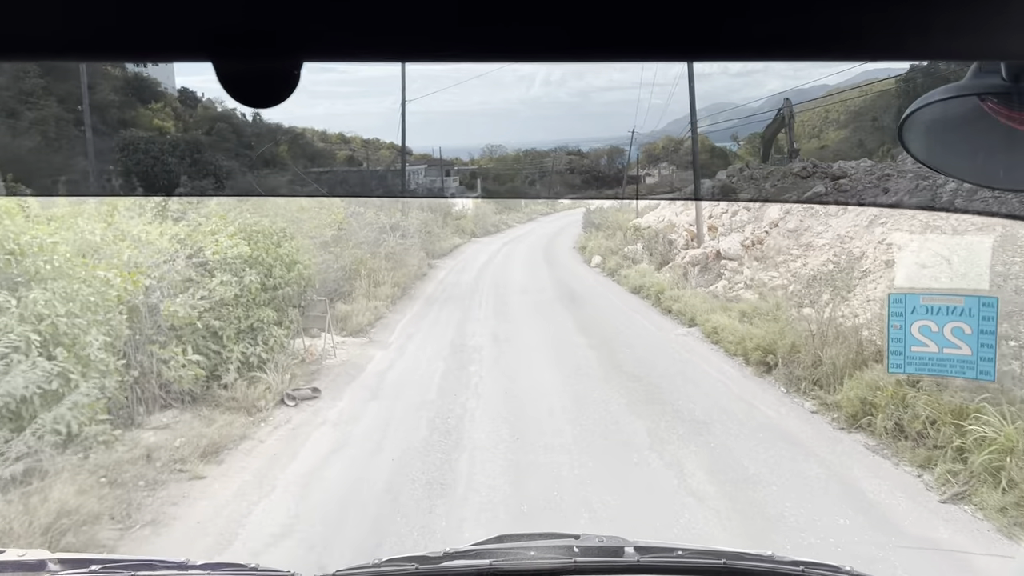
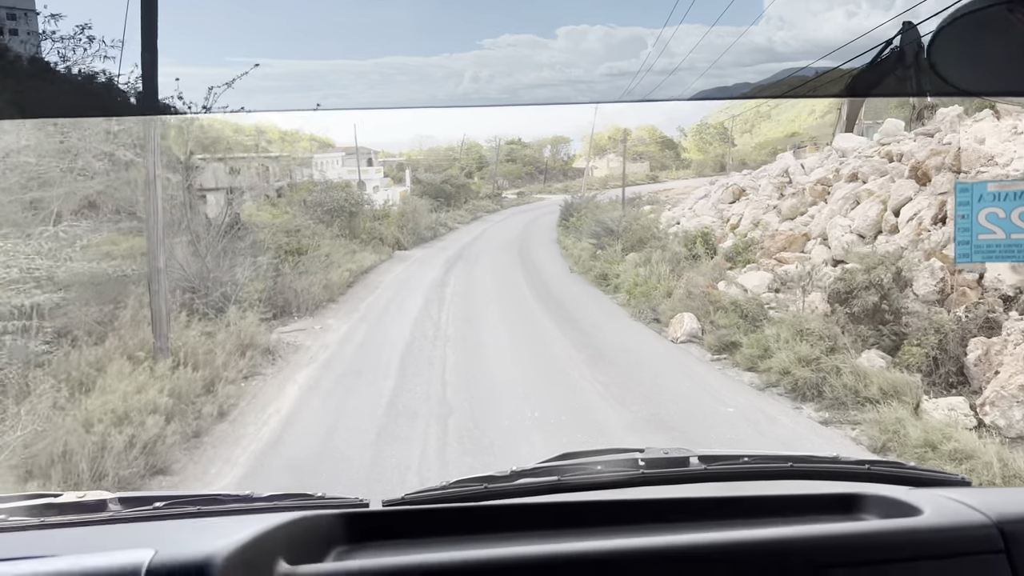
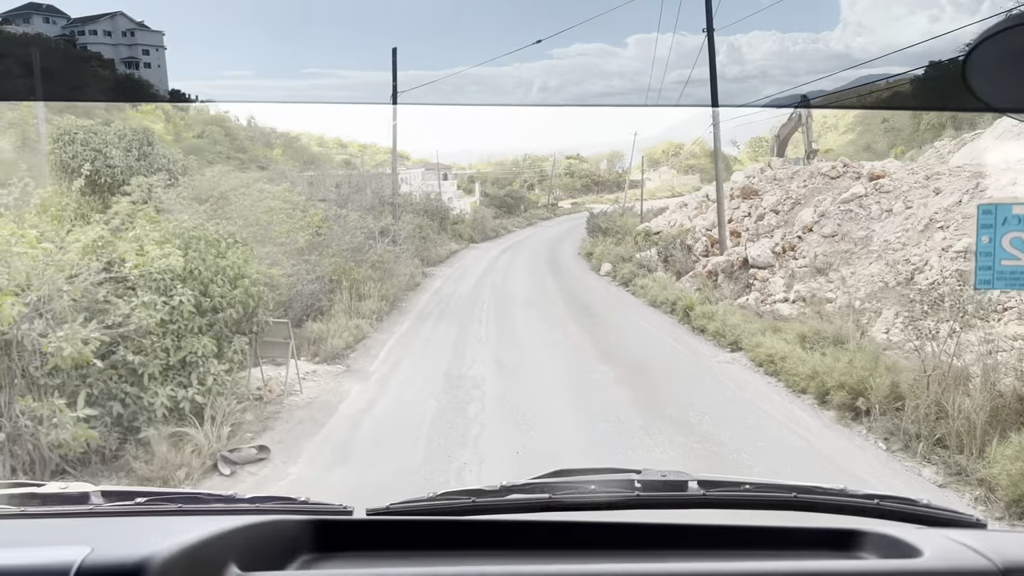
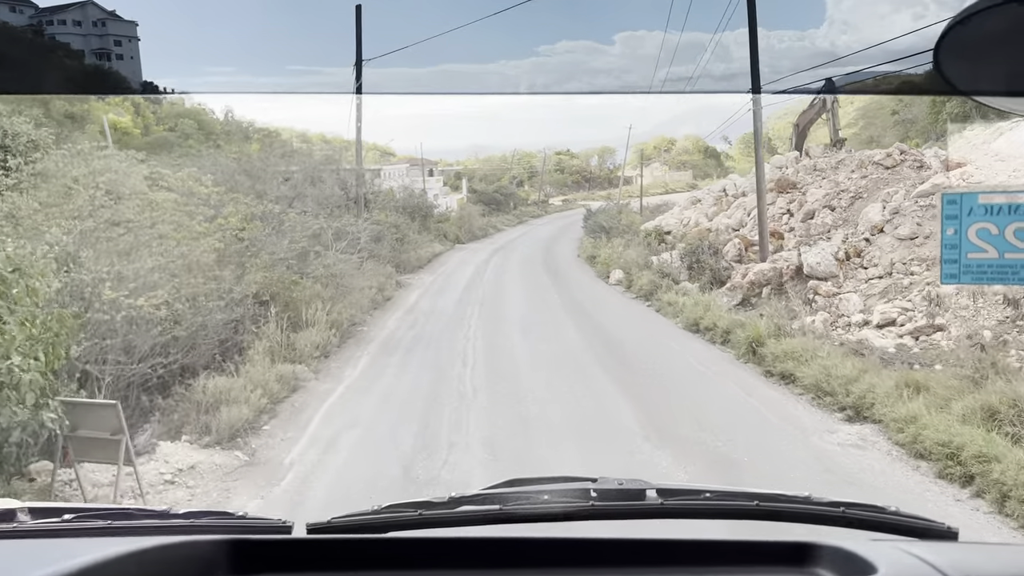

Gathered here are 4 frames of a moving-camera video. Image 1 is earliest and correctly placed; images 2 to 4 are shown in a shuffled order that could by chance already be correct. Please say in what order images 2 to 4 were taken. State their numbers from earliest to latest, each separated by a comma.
3, 4, 2
